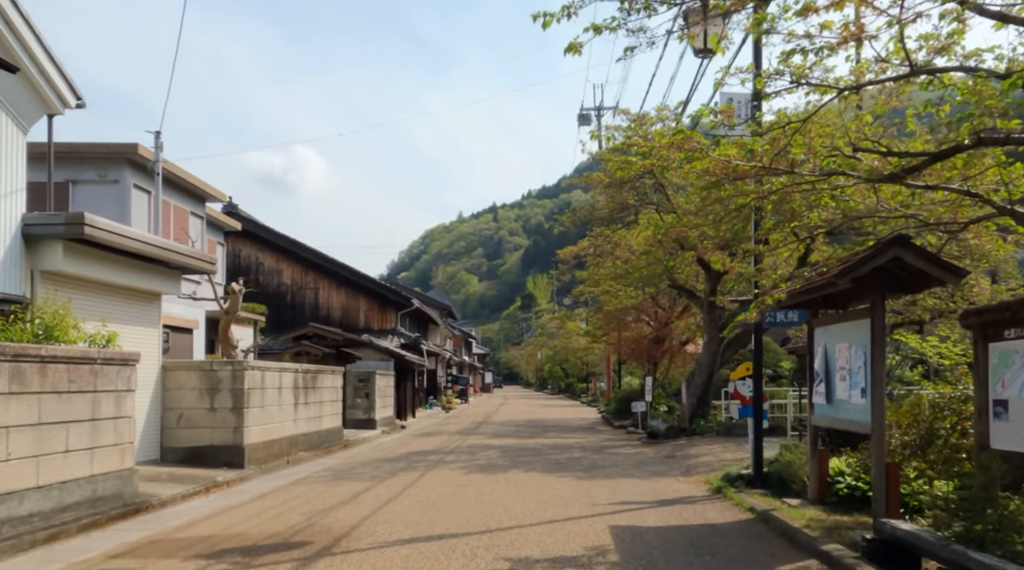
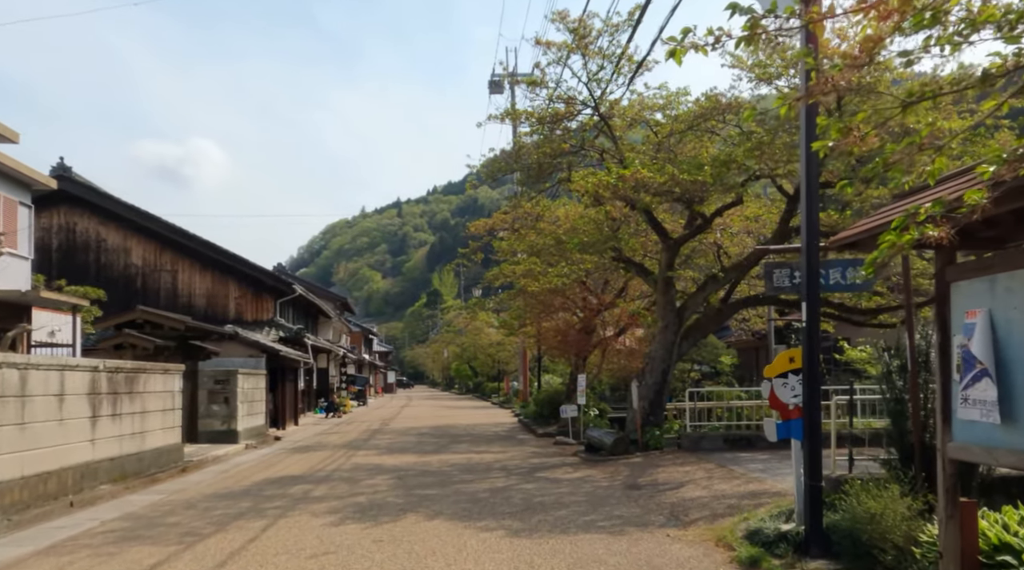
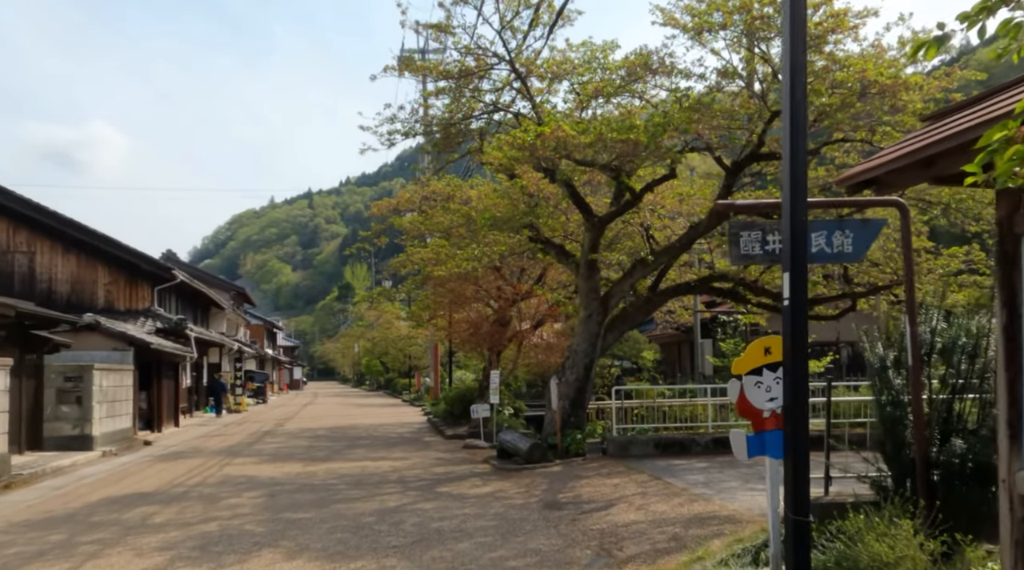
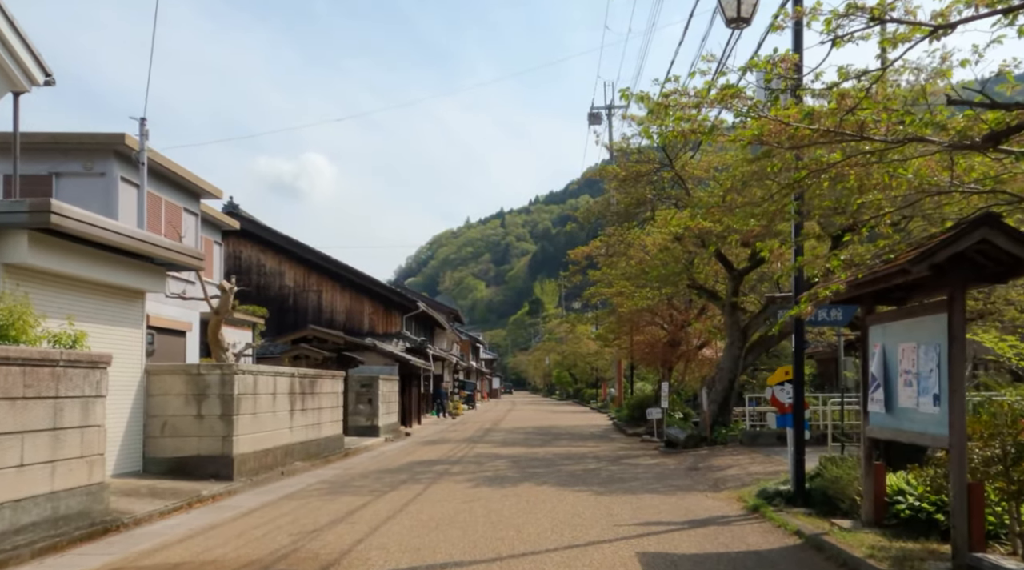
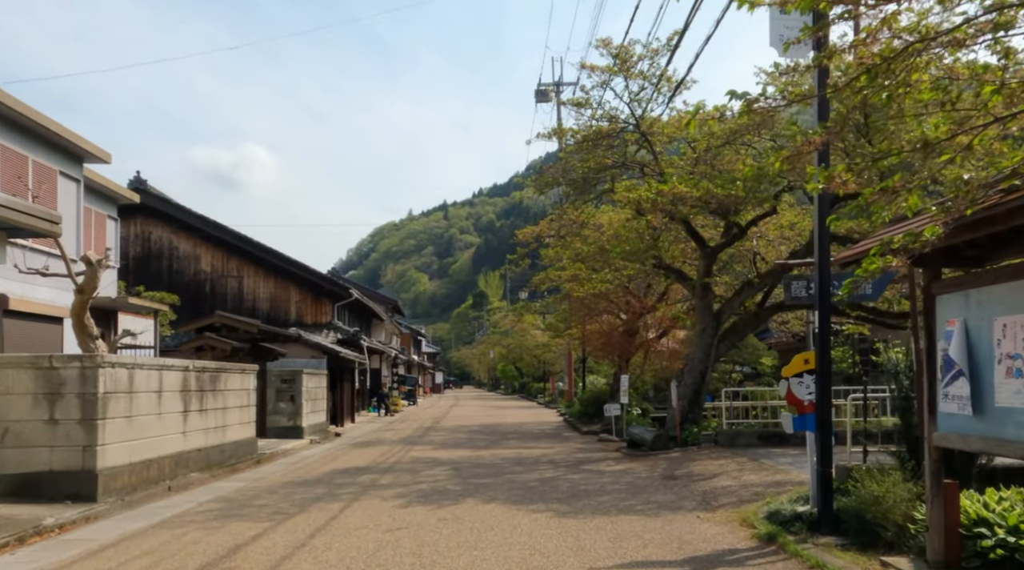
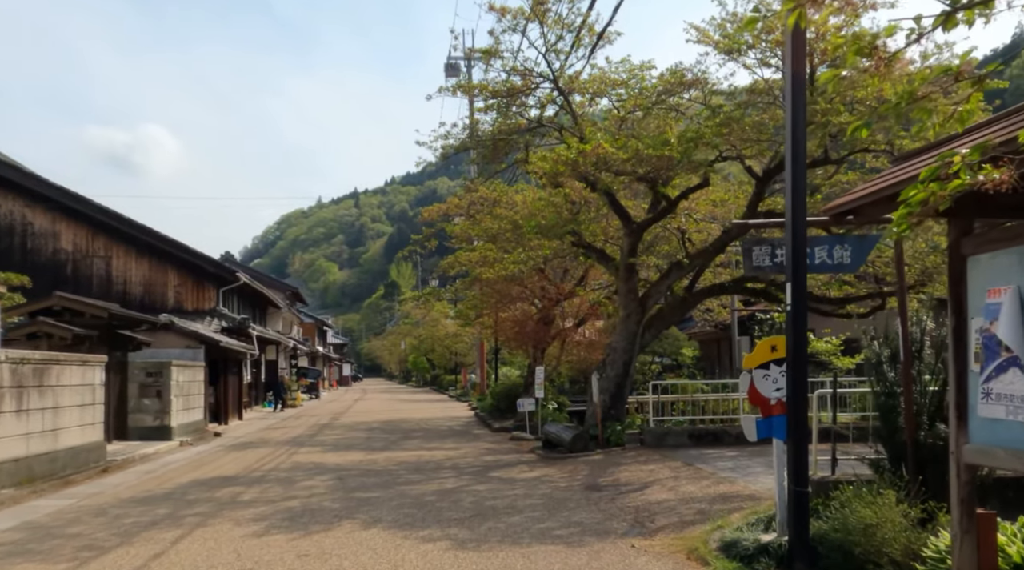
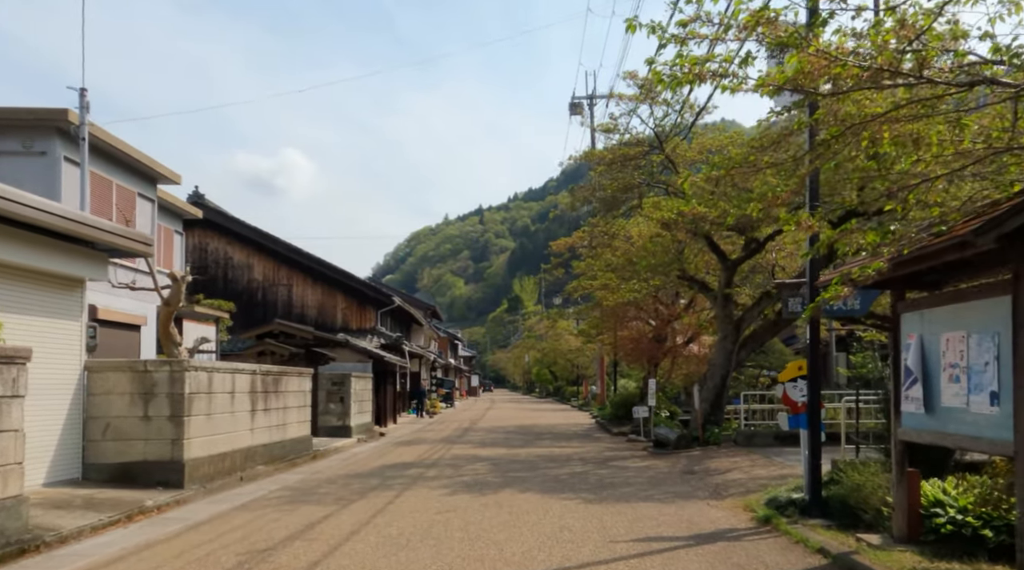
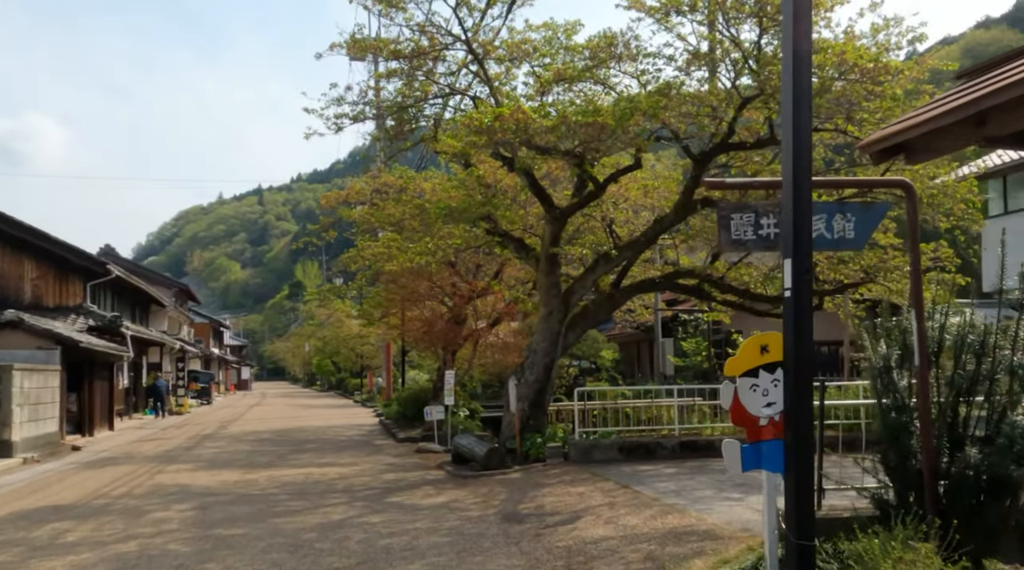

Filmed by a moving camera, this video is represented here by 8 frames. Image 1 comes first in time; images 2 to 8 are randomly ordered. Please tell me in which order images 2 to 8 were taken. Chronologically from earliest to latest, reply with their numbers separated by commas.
4, 7, 5, 2, 6, 3, 8
